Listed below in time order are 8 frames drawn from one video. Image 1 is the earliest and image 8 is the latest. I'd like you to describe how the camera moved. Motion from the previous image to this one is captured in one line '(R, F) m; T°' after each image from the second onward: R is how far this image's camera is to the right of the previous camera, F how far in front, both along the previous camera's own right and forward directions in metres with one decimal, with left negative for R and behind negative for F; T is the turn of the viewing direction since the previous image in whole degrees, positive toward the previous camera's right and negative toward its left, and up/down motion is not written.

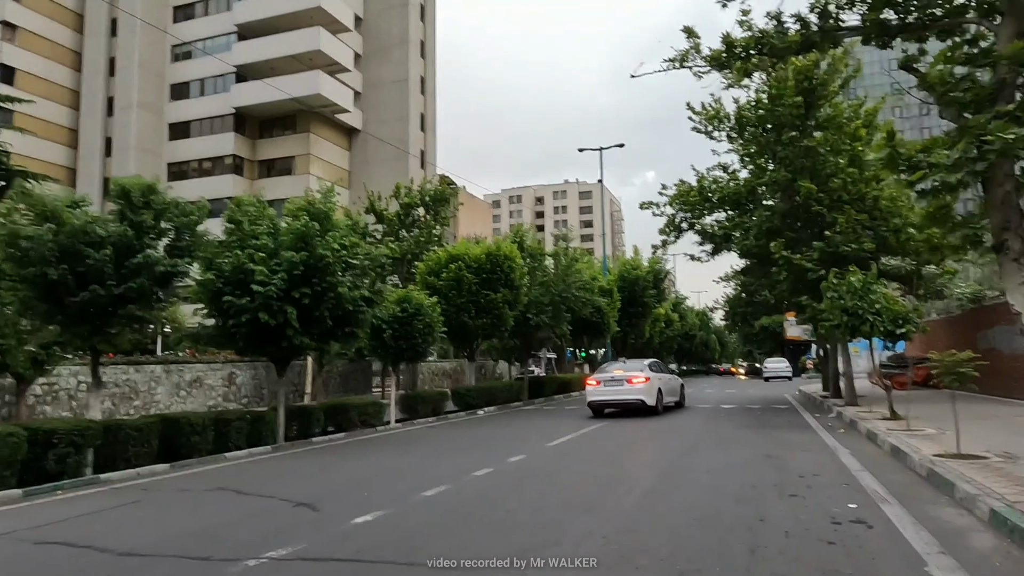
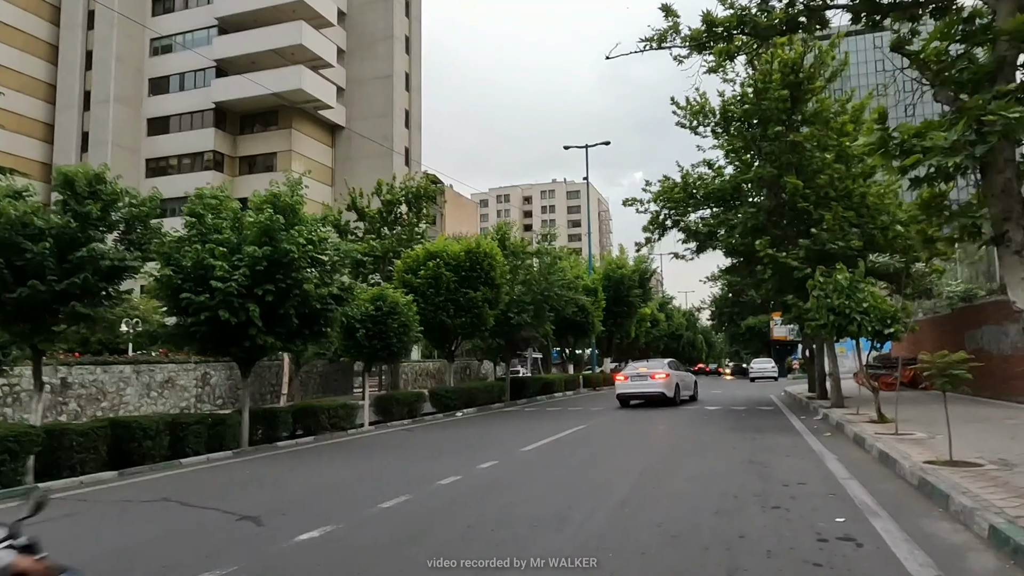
(+0.3, +0.7) m; +1°
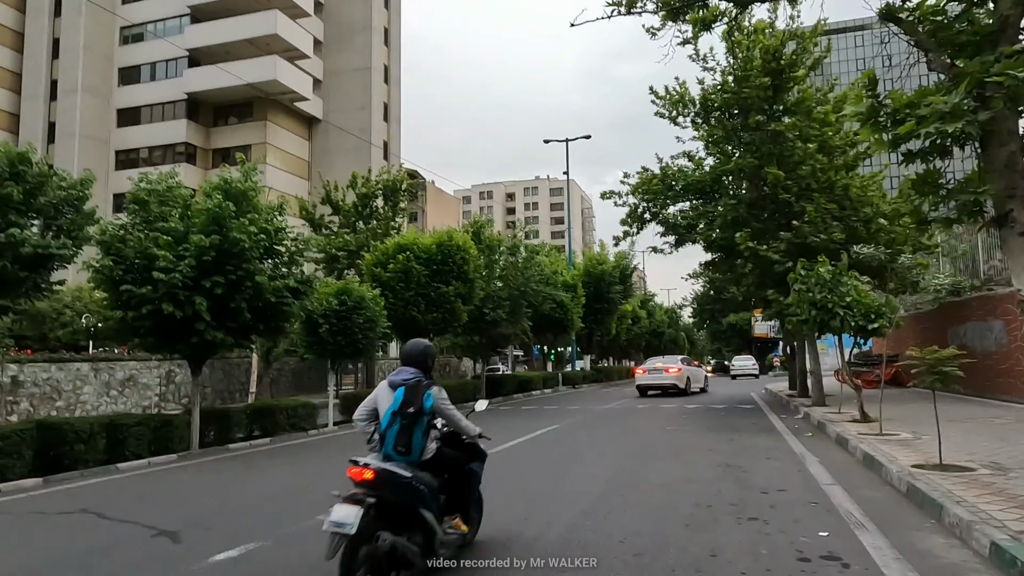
(+0.4, +0.8) m; +1°
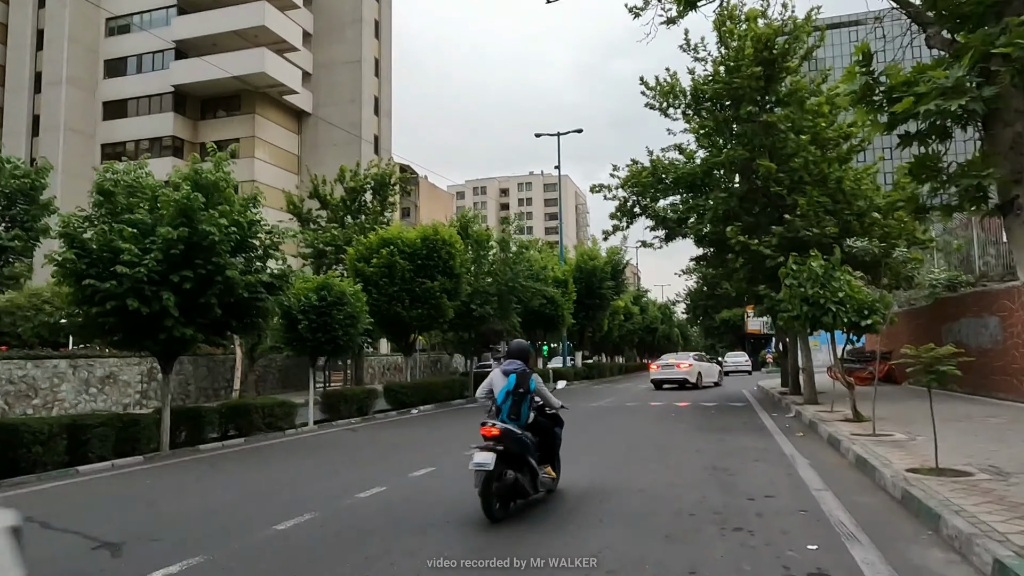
(+0.3, +0.5) m; 0°
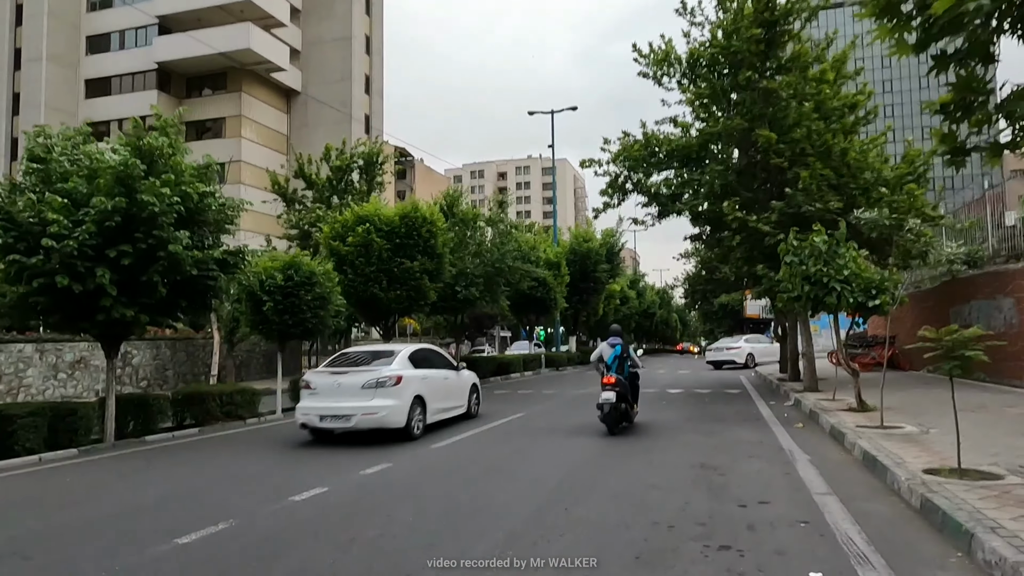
(+0.5, +1.2) m; 0°
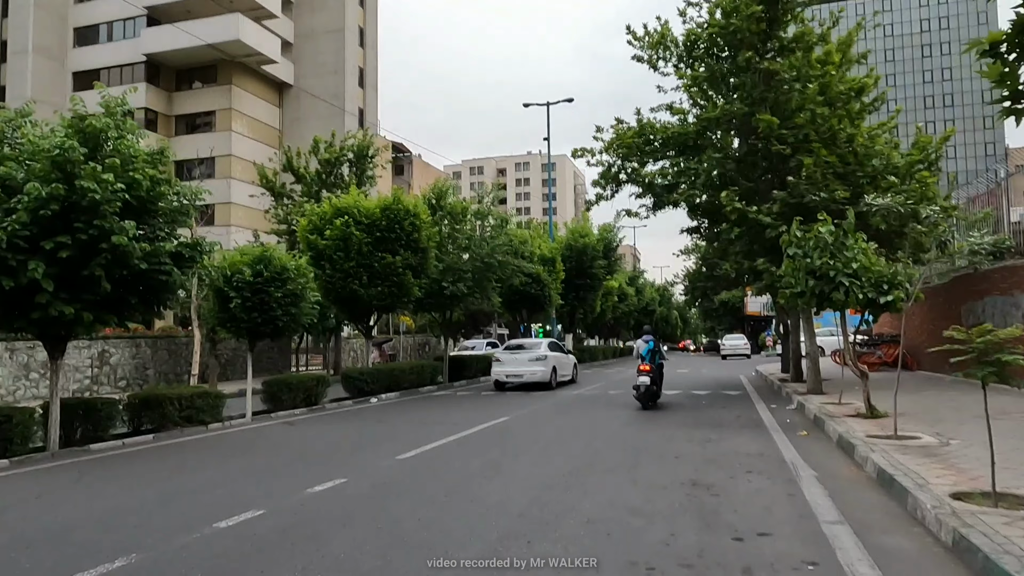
(+0.4, +1.1) m; 0°
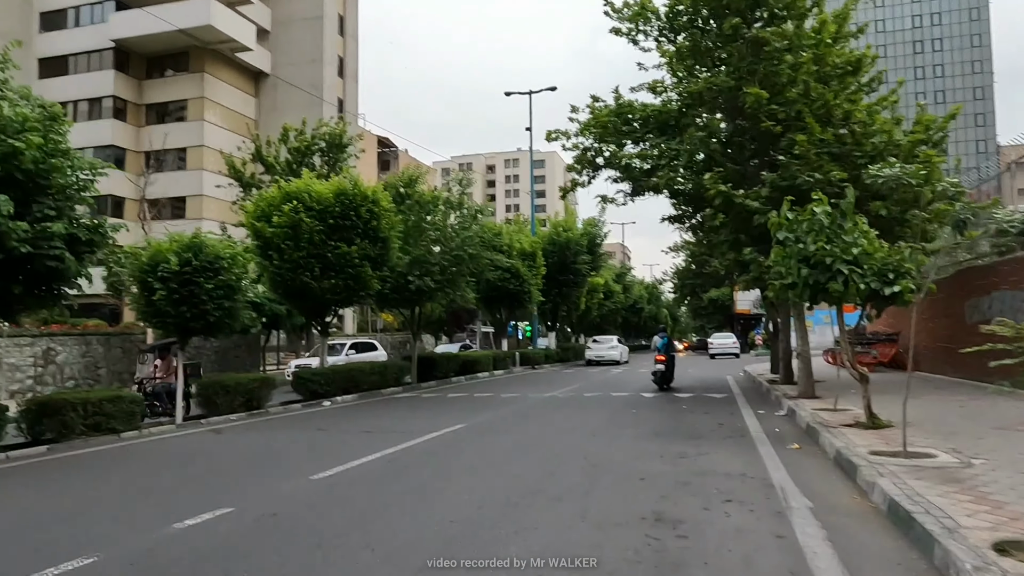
(+0.7, +1.6) m; +1°
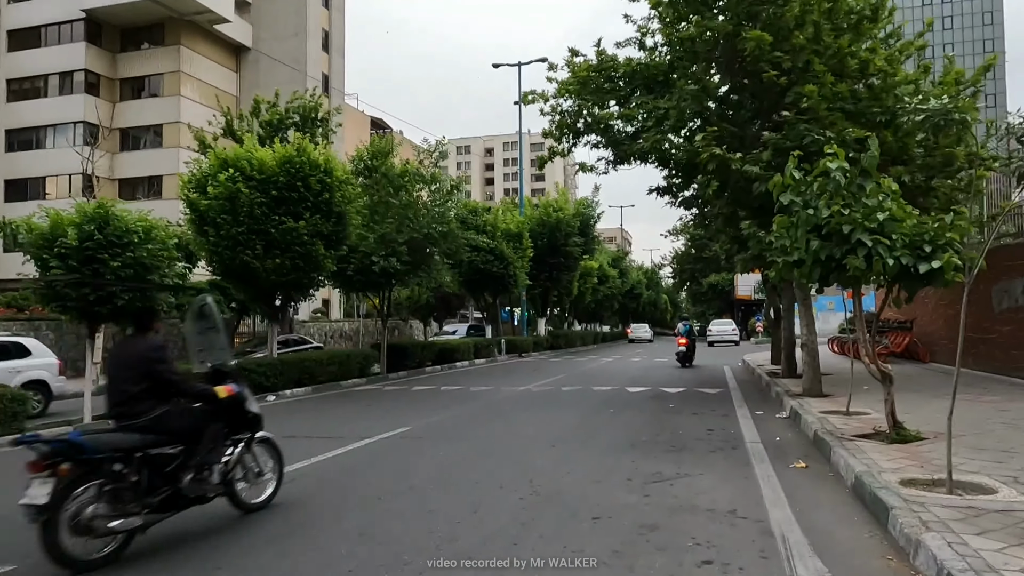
(+0.8, +2.1) m; 0°
